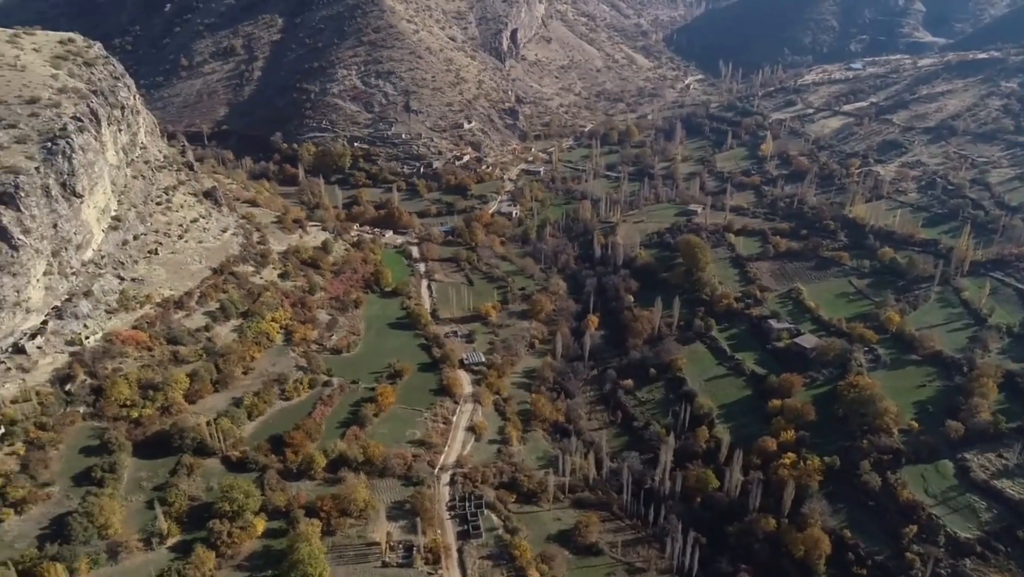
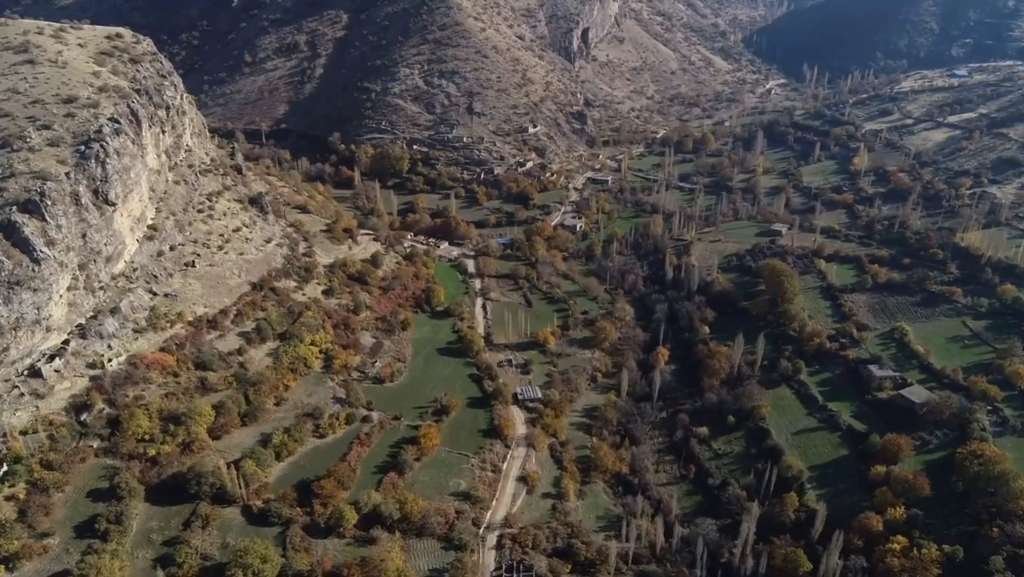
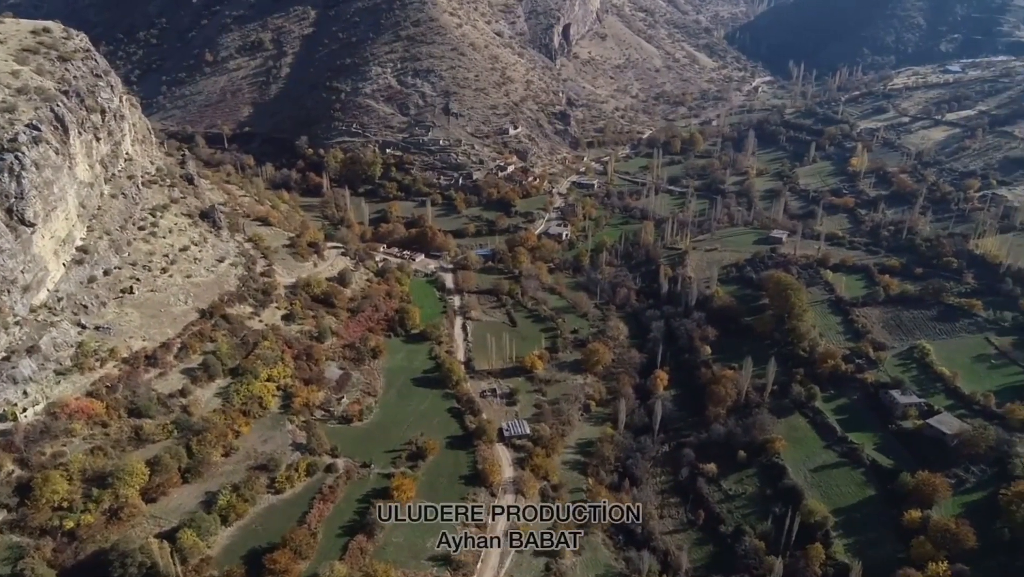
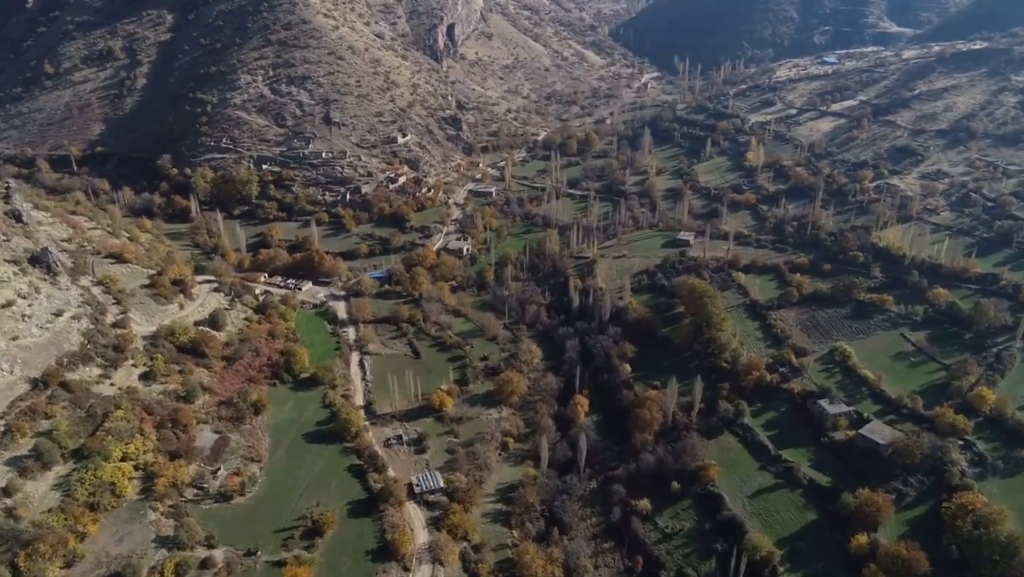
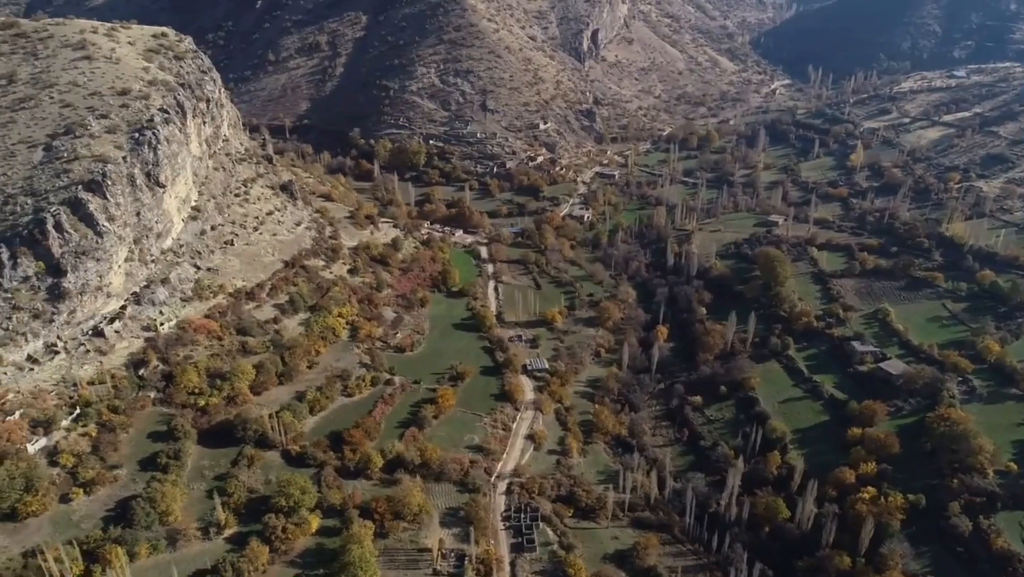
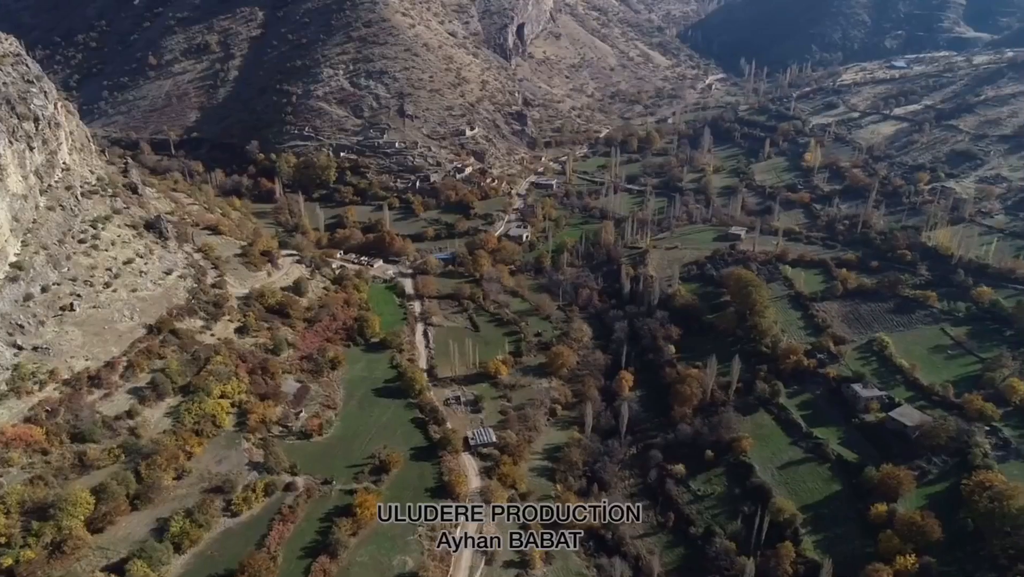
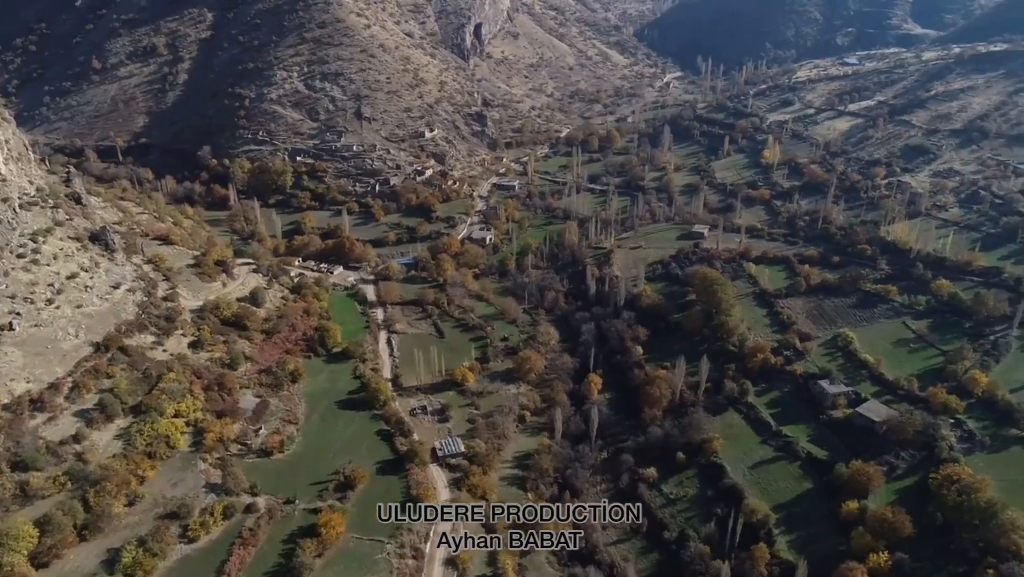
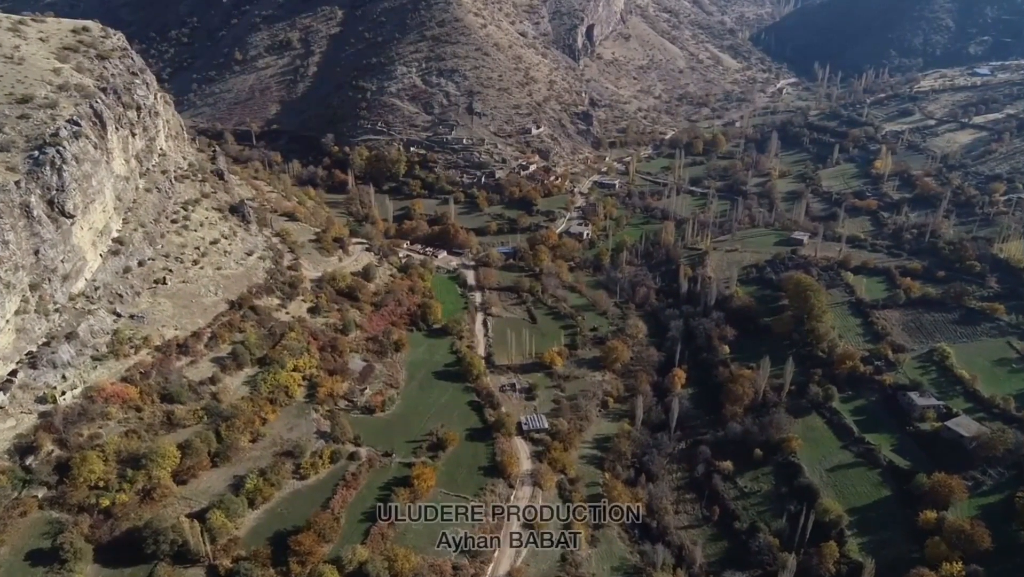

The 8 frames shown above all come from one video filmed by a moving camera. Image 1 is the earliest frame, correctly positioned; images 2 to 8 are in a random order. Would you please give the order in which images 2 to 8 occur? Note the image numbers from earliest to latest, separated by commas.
5, 2, 8, 3, 6, 7, 4
